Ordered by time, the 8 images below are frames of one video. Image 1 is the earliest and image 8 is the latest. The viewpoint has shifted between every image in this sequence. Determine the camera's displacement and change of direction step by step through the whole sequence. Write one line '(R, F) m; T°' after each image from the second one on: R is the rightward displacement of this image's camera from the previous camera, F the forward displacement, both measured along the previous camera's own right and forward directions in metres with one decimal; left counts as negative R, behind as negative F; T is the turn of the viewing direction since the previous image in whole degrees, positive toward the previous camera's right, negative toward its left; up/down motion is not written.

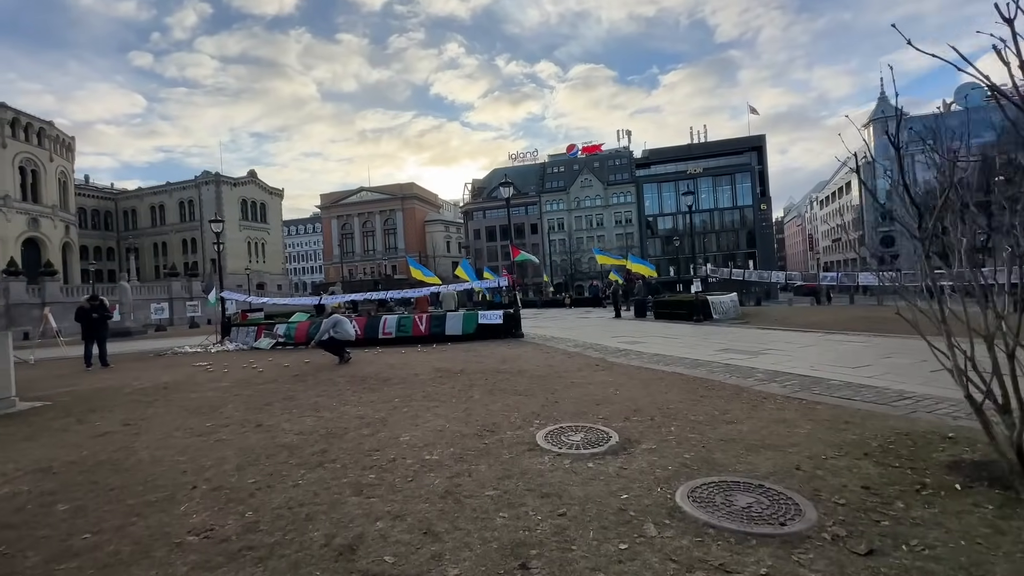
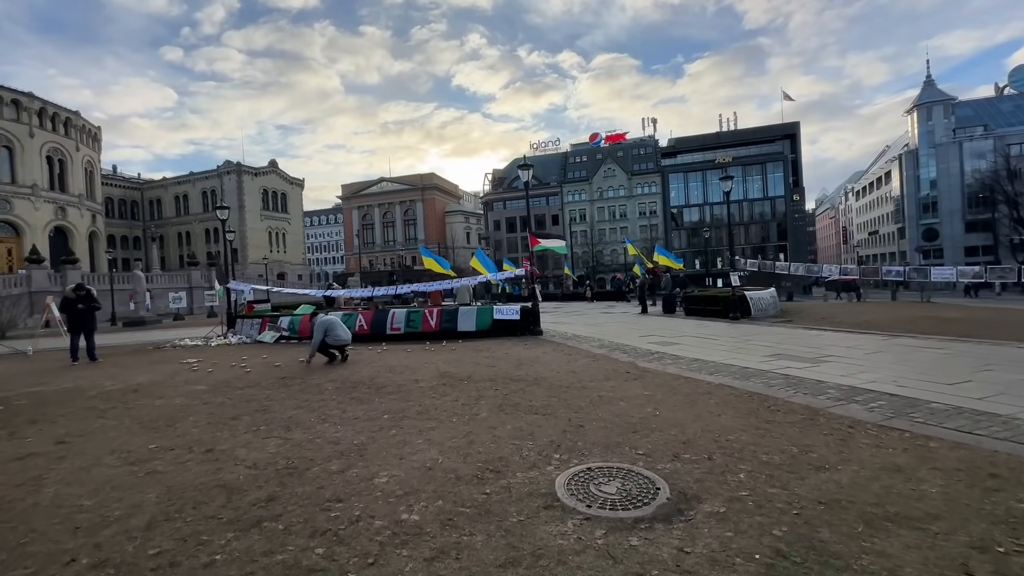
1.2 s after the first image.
(+0.1, +1.5) m; -2°
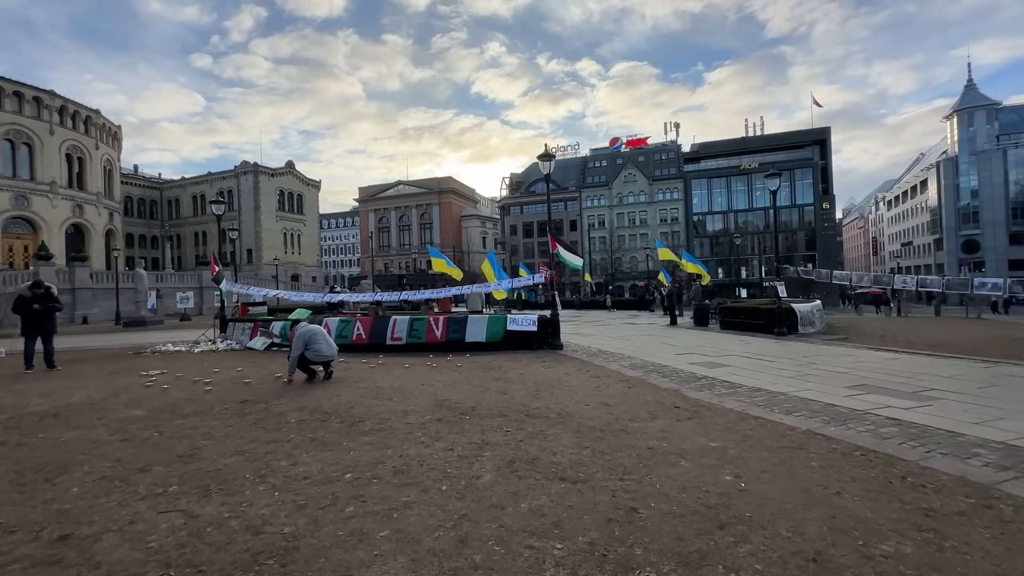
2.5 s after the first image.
(0.0, +1.9) m; -2°
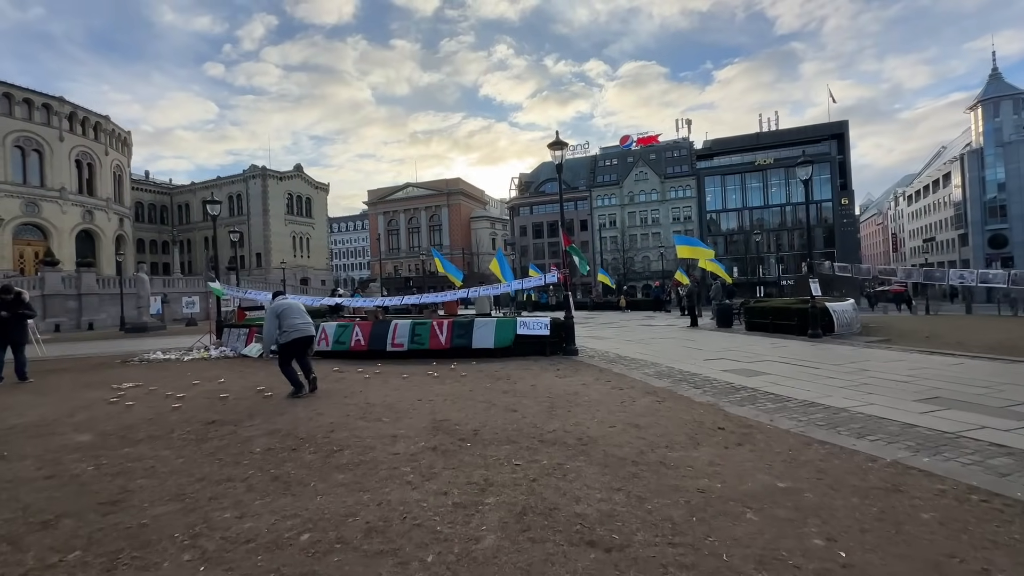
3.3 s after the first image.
(0.0, +1.1) m; -1°
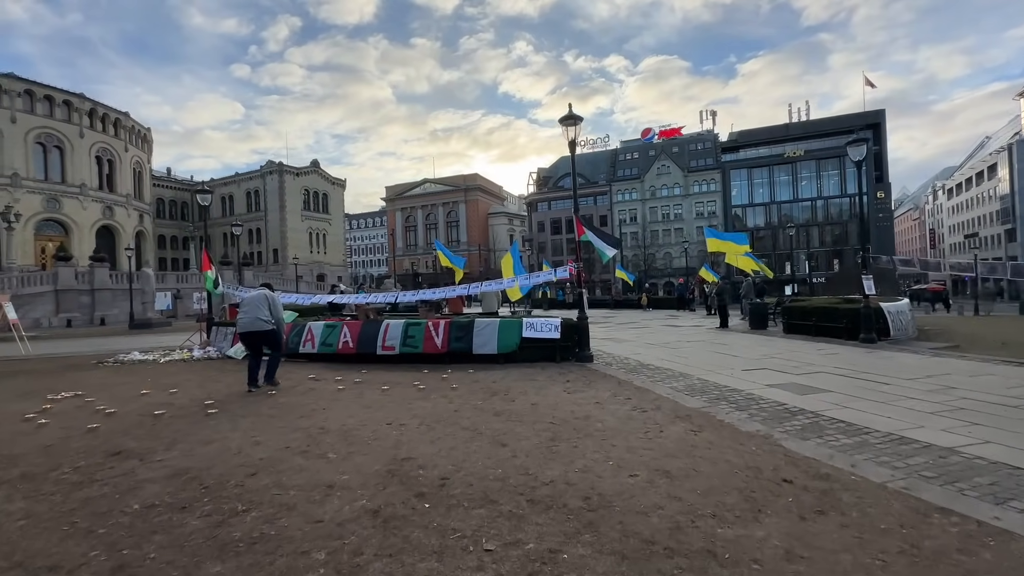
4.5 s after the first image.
(+0.3, +1.6) m; -2°
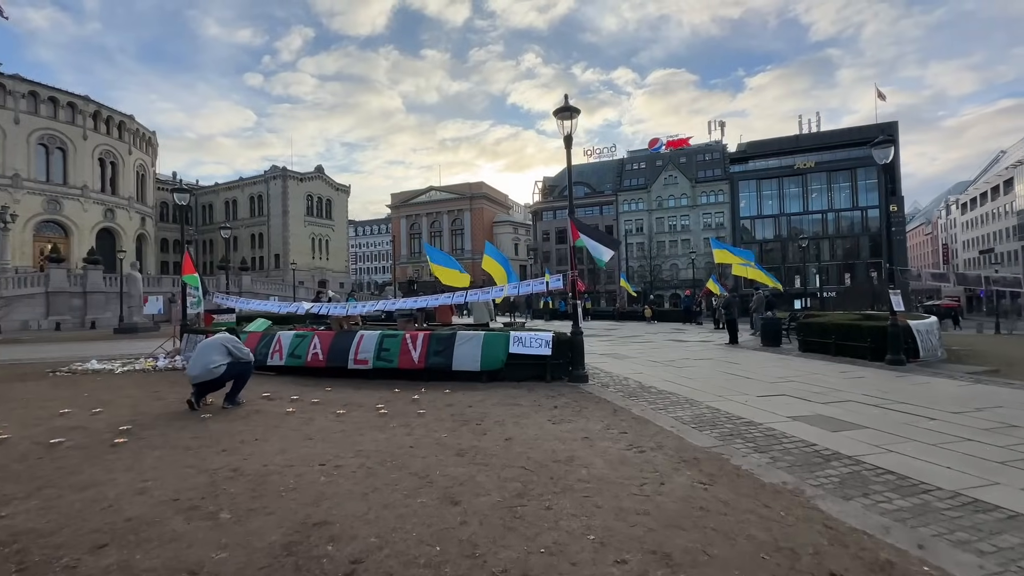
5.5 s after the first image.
(+0.4, +1.2) m; -1°
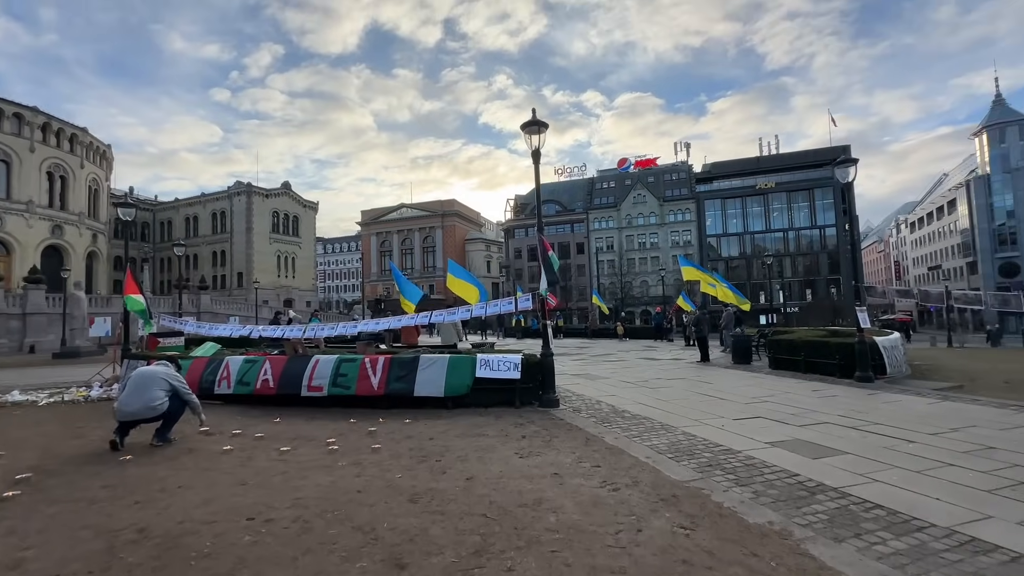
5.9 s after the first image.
(+0.1, +0.5) m; +3°
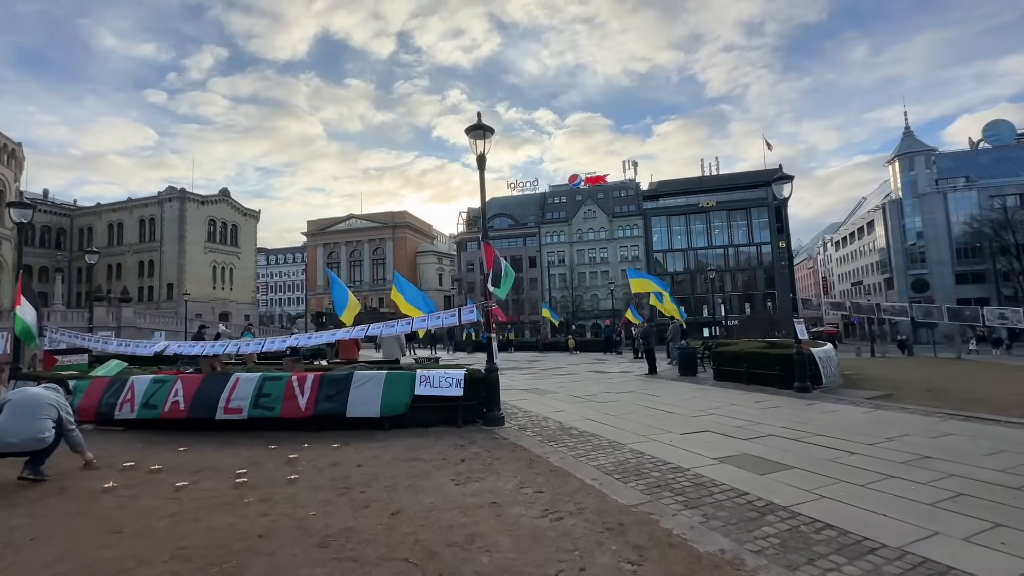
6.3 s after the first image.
(+0.2, +0.5) m; +6°
